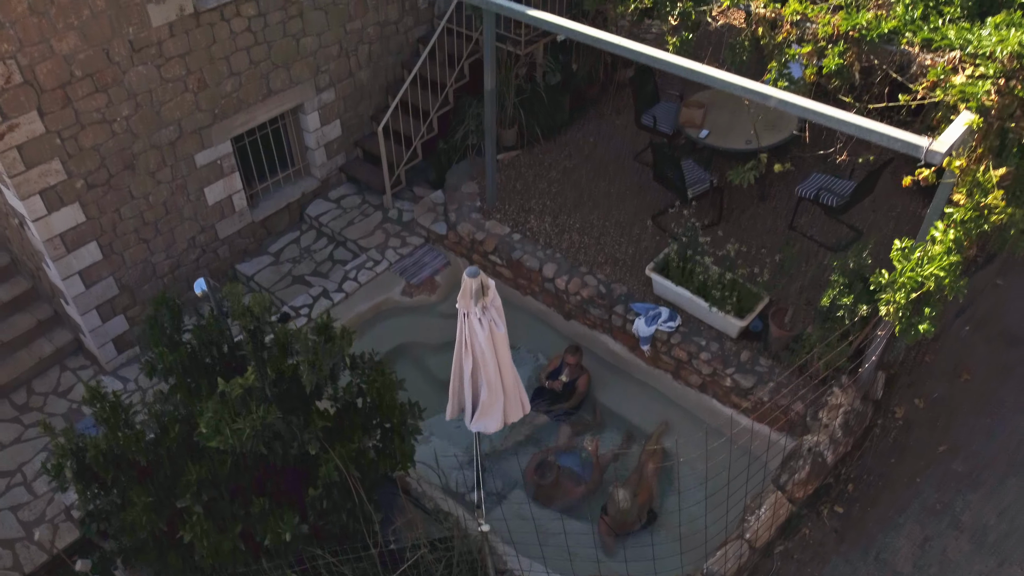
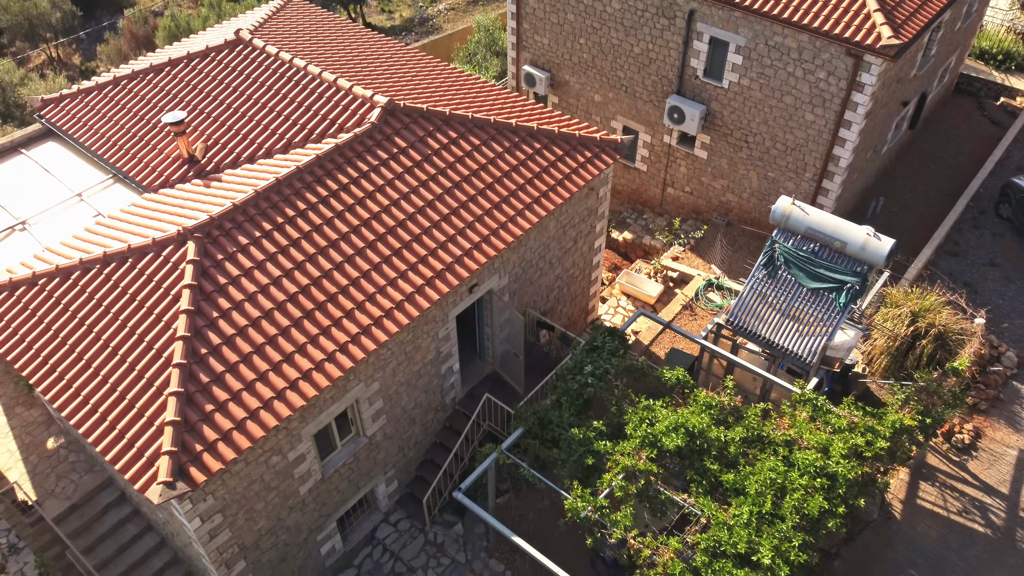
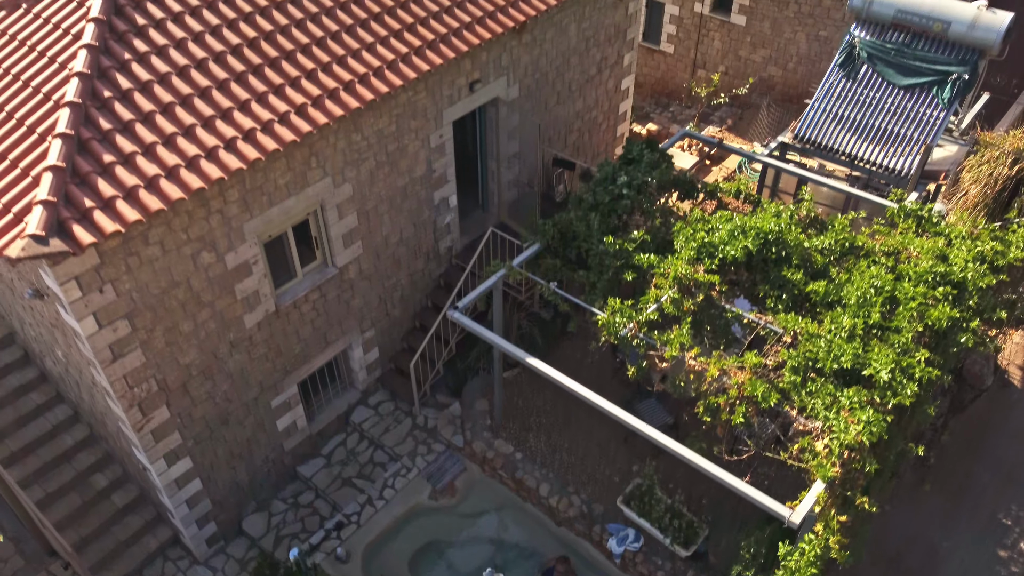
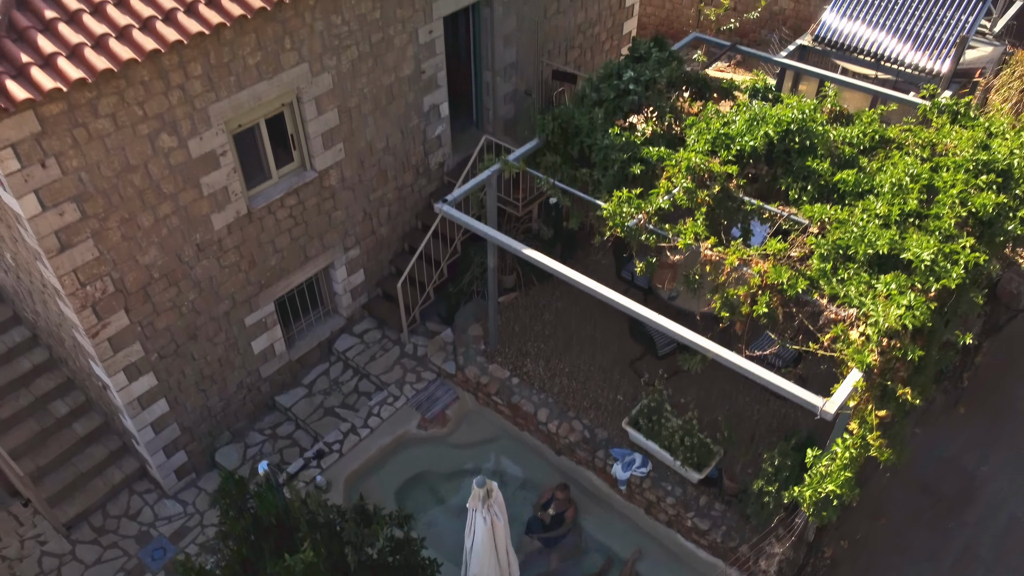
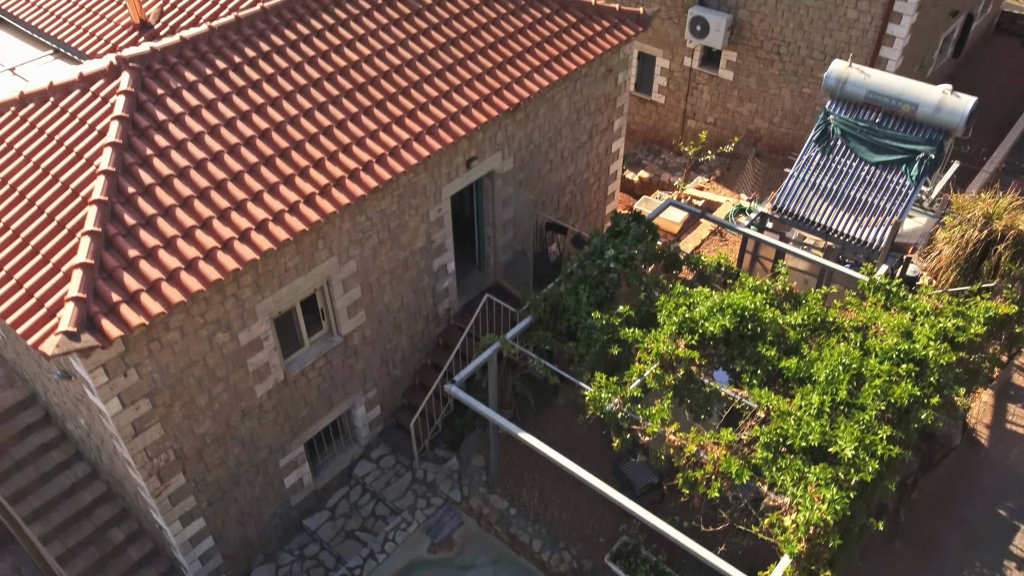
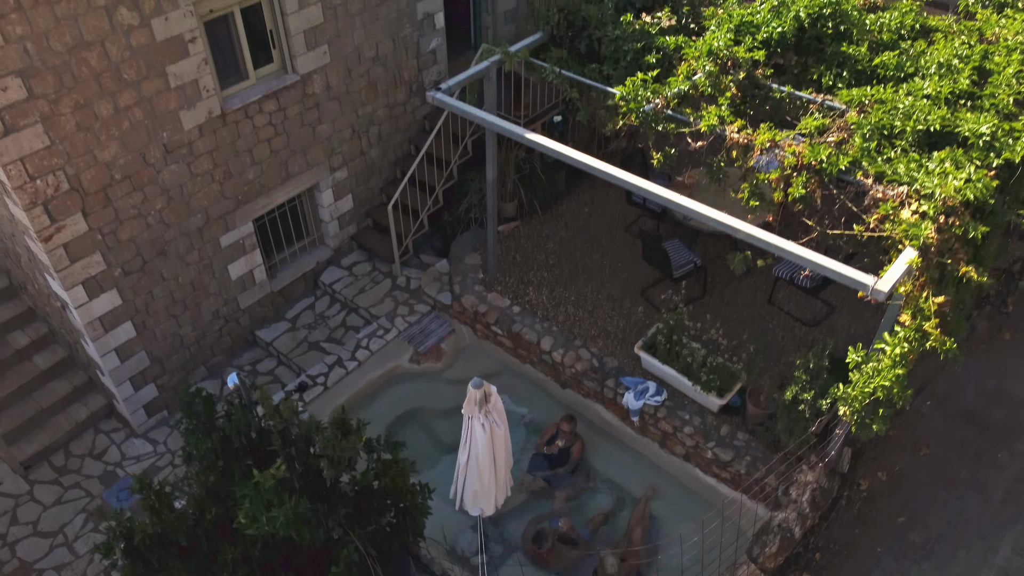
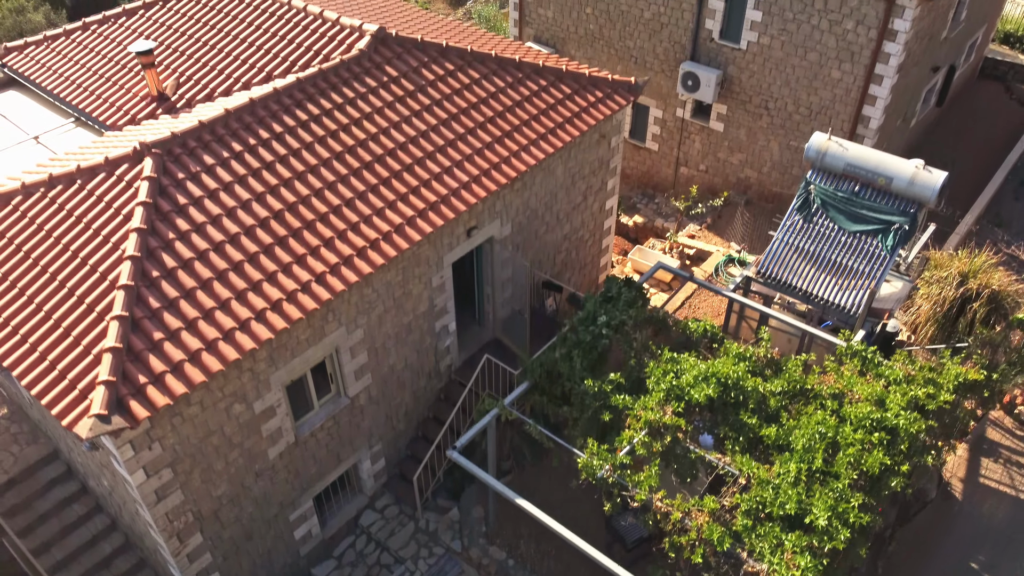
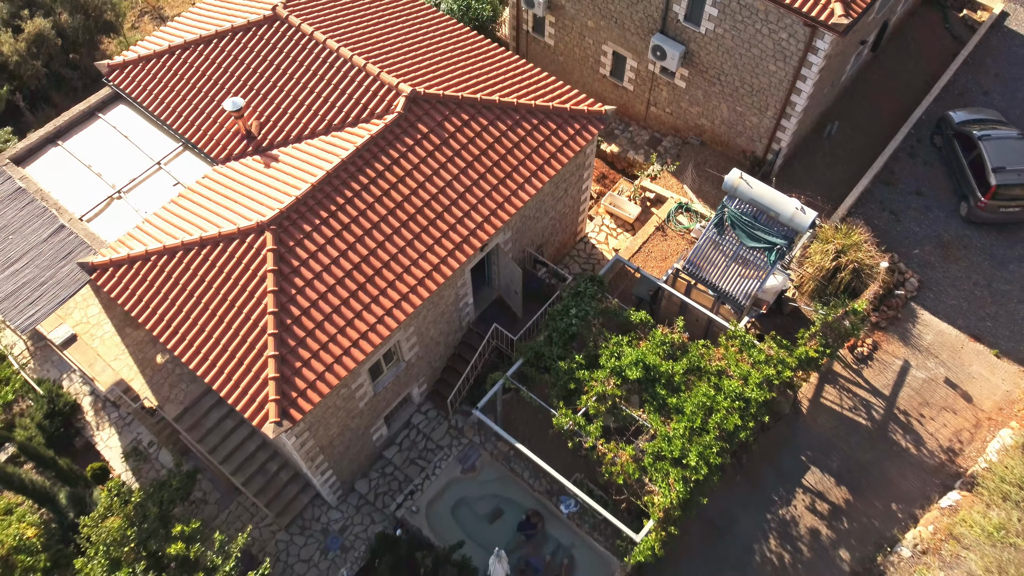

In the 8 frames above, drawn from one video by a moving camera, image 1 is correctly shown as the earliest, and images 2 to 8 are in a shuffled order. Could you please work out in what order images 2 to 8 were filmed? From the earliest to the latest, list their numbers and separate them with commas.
6, 4, 3, 5, 7, 2, 8
